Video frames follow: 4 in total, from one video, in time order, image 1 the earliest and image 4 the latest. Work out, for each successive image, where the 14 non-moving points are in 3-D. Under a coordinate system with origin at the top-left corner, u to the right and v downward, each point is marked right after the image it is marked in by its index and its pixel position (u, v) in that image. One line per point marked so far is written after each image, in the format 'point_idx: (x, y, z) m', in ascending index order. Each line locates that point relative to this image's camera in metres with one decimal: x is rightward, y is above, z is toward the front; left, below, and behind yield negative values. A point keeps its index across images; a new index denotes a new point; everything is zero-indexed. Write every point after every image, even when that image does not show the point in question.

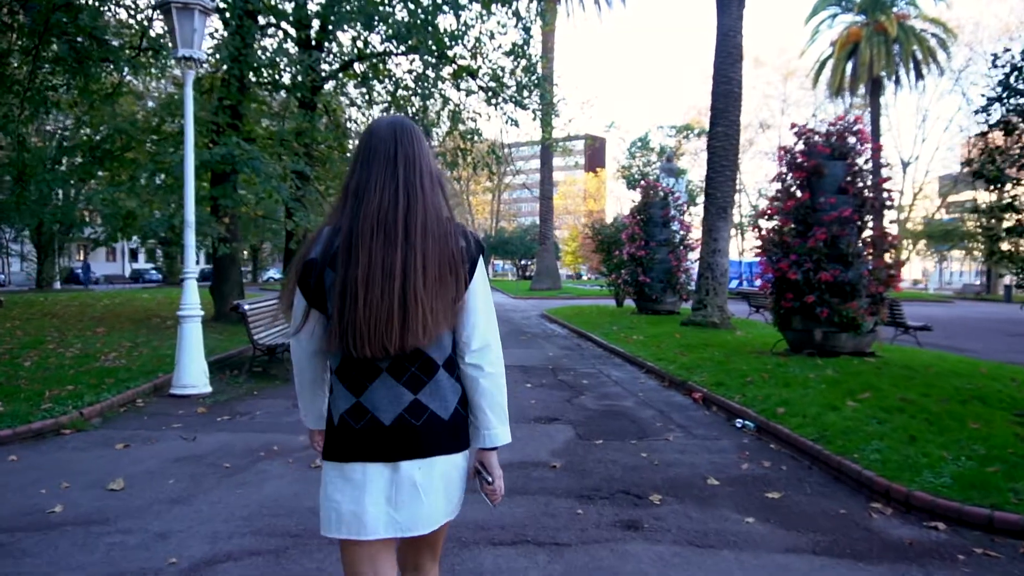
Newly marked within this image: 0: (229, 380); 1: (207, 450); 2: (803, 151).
0: (-4.0, -1.3, +10.8) m
1: (-2.7, -1.5, +6.9) m
2: (+4.4, +2.1, +11.7) m
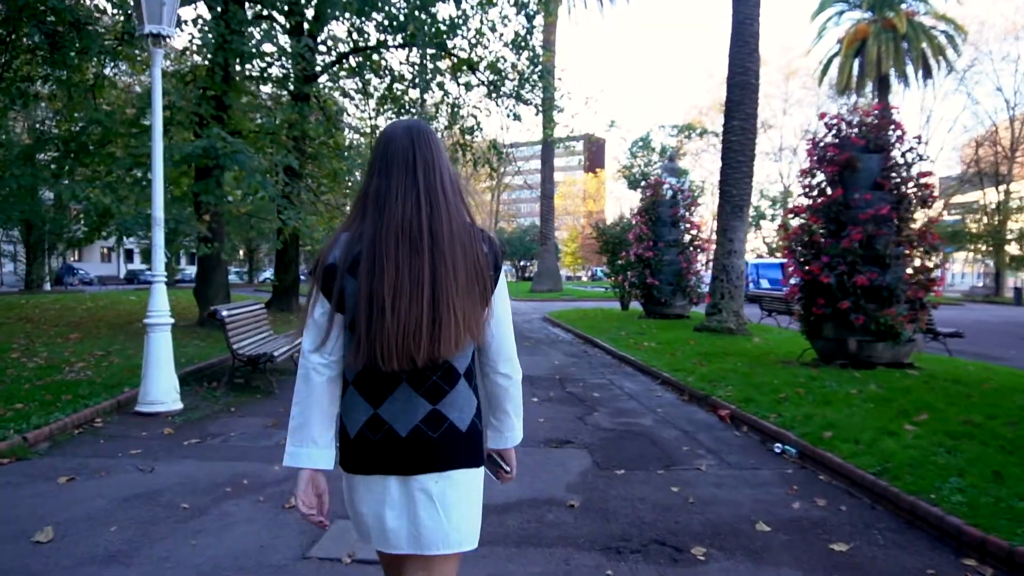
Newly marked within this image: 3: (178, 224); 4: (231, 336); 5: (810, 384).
0: (-3.9, -1.3, +9.8) m
1: (-2.7, -1.5, +5.9) m
2: (+4.5, +2.0, +10.8) m
3: (-5.9, +1.1, +13.5) m
4: (-3.6, -0.6, +9.9) m
5: (+3.5, -1.1, +9.1) m
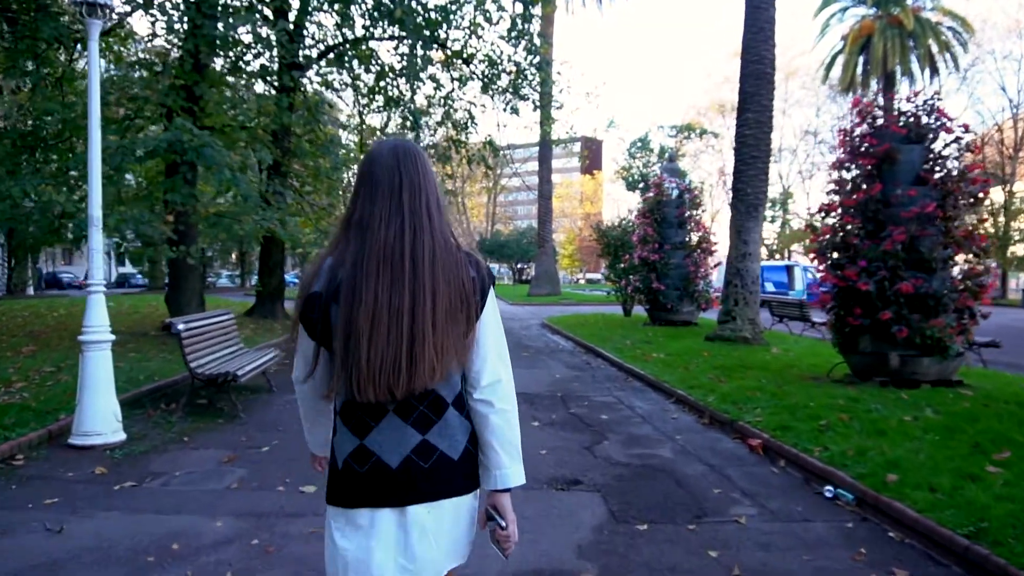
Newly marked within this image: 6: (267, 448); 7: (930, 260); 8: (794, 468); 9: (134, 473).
0: (-3.9, -1.5, +8.6) m
1: (-2.7, -1.6, +4.7) m
2: (+4.4, +1.9, +9.6) m
3: (-5.9, +1.0, +12.3) m
4: (-3.6, -0.7, +8.6) m
5: (+3.5, -1.2, +7.9) m
6: (-2.4, -1.6, +7.6) m
7: (+4.9, +0.3, +9.0) m
8: (+2.5, -1.6, +6.7) m
9: (-3.2, -1.6, +6.5) m
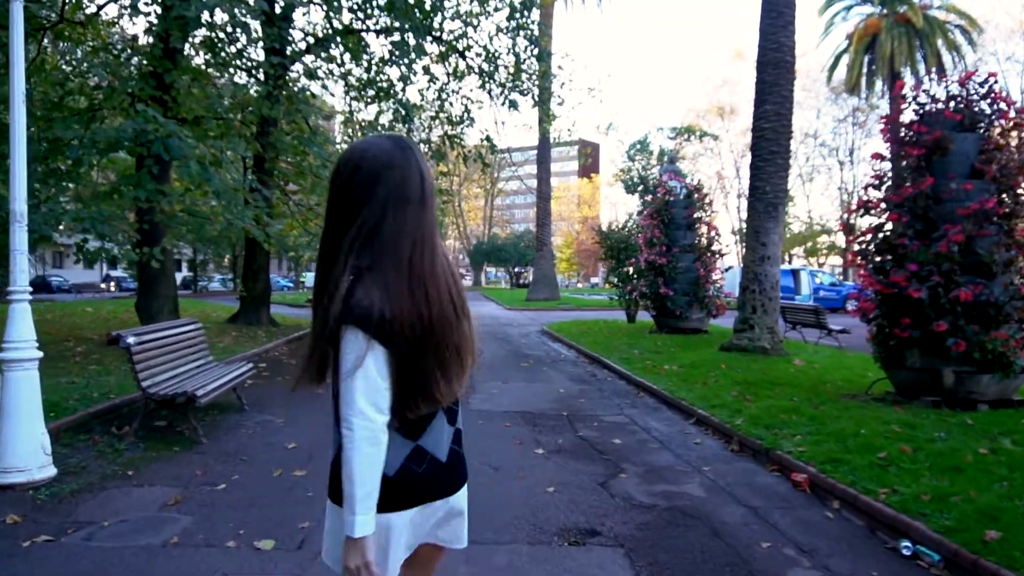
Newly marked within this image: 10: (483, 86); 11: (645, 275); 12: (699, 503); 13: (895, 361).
0: (-3.9, -1.5, +7.4) m
1: (-2.7, -1.7, +3.6) m
2: (+4.5, +1.8, +8.5) m
3: (-5.9, +0.9, +11.1) m
4: (-3.6, -0.8, +7.5) m
5: (+3.5, -1.3, +6.7) m
6: (-2.4, -1.6, +6.4) m
7: (+4.9, +0.3, +7.9) m
8: (+2.5, -1.6, +5.6) m
9: (-3.2, -1.6, +5.3) m
10: (-0.7, +5.1, +19.5) m
11: (+3.3, +0.3, +19.3) m
12: (+1.5, -1.7, +6.0) m
13: (+4.2, -0.8, +8.5) m
